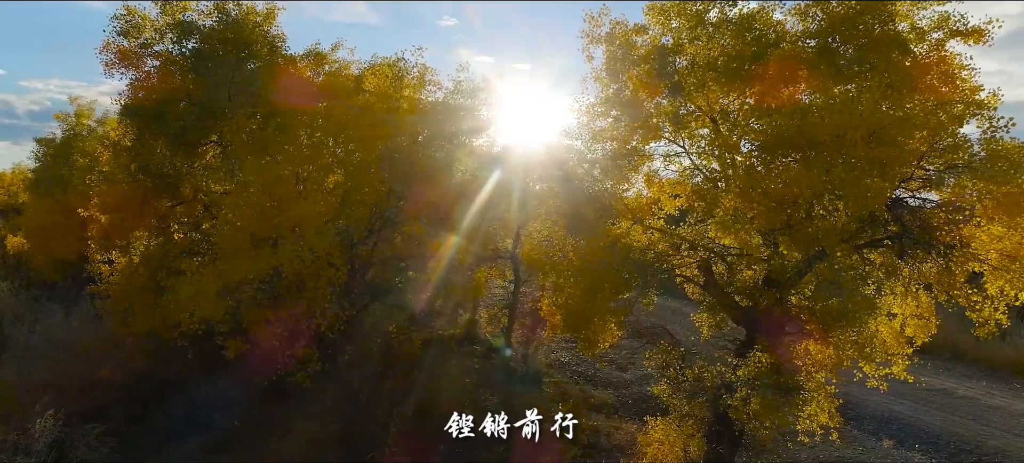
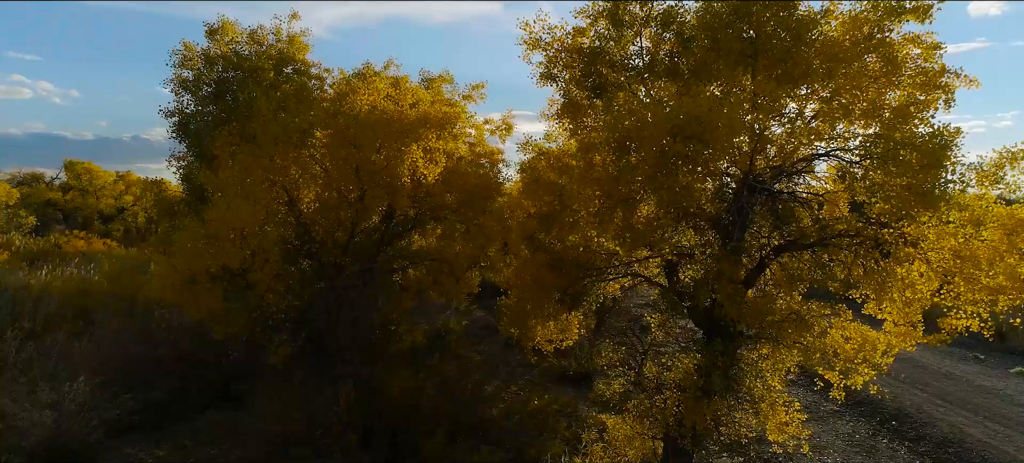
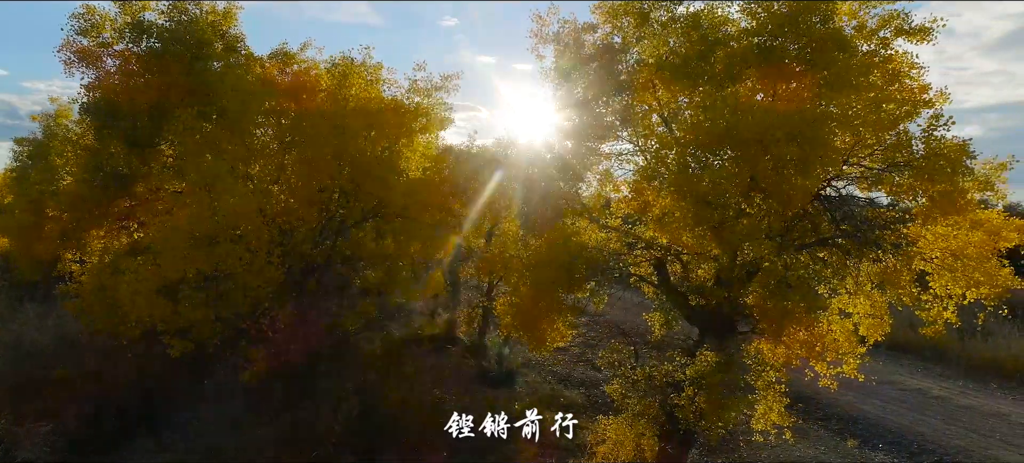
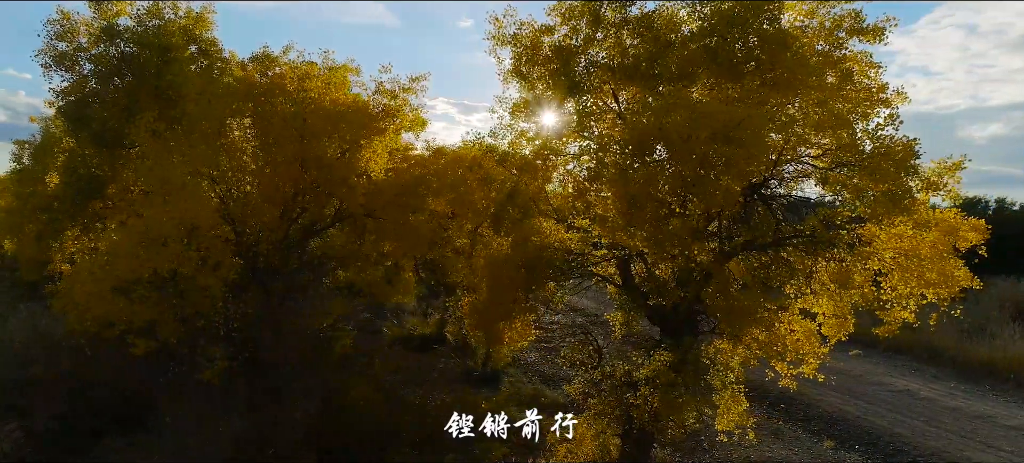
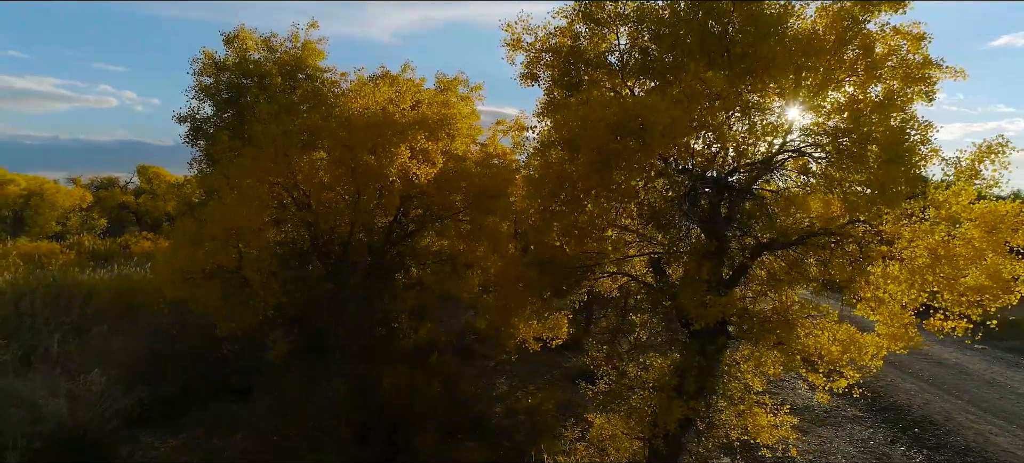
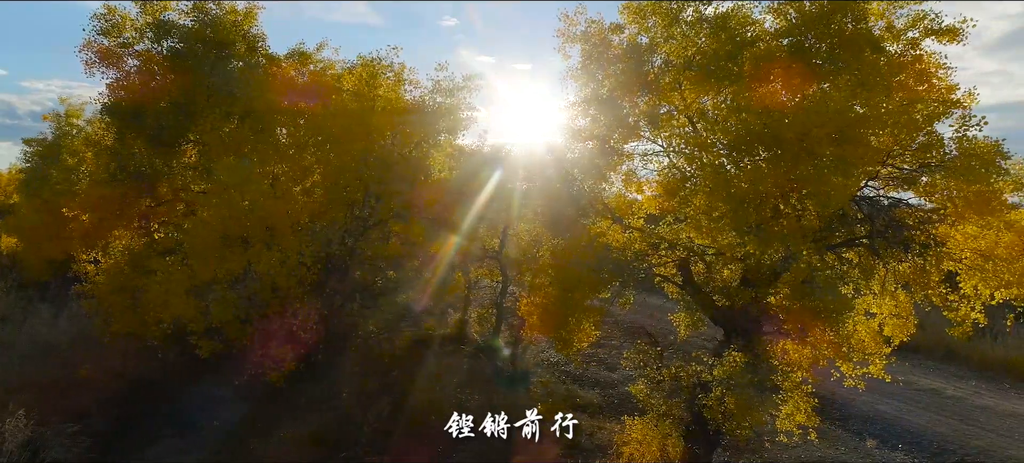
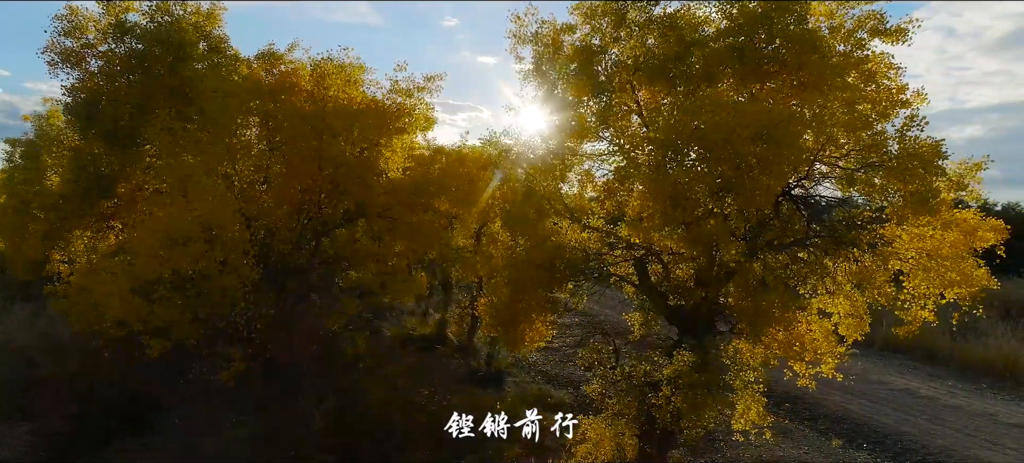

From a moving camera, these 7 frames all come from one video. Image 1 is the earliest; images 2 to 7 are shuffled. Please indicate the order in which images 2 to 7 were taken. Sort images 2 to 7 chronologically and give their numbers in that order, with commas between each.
6, 3, 7, 4, 2, 5
